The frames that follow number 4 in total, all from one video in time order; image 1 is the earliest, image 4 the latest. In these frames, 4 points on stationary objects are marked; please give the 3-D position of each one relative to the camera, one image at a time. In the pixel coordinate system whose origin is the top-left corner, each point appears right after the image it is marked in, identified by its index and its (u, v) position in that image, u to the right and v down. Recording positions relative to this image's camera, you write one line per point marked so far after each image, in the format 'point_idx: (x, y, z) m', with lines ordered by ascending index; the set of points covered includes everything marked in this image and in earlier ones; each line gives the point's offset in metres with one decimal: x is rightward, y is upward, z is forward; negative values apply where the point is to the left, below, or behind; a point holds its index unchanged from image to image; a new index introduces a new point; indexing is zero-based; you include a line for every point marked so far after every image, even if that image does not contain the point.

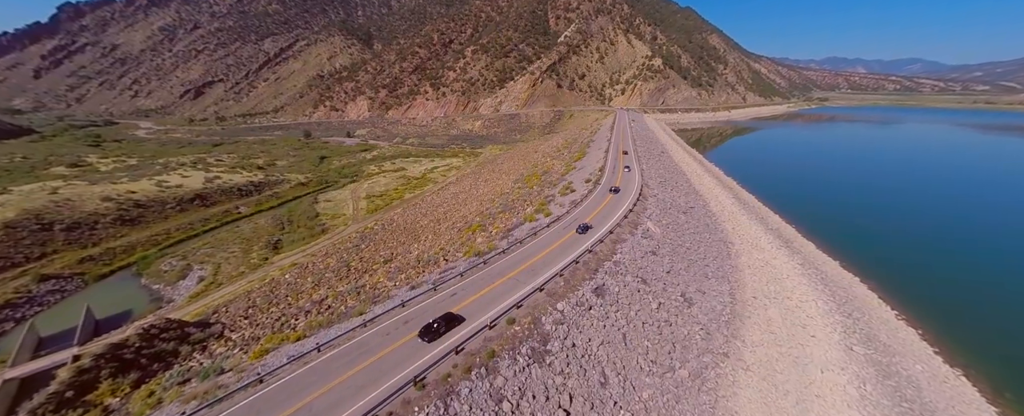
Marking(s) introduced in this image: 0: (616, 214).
0: (+5.7, -0.2, +16.5) m
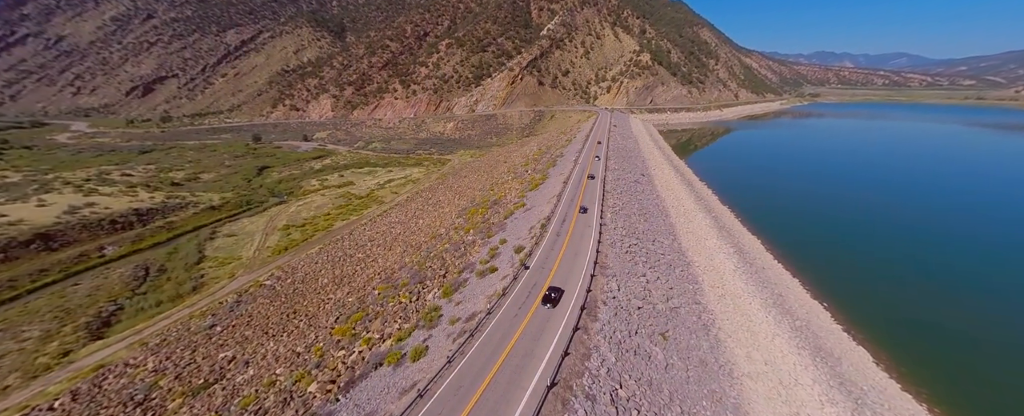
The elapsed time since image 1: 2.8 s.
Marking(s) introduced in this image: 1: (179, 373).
0: (+0.7, -4.5, +8.3) m
1: (-17.3, -8.5, +15.9) m
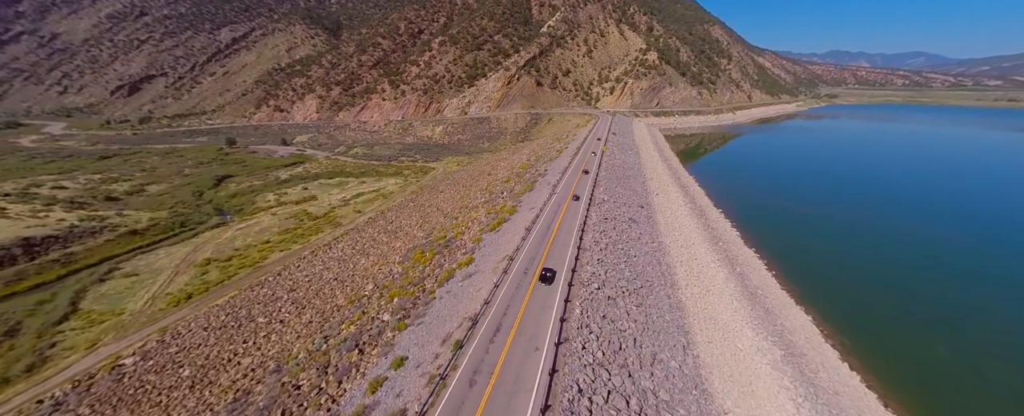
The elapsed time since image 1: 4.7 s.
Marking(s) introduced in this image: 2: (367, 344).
0: (-2.8, -7.9, +1.0) m
1: (-20.7, -11.8, +8.9) m
2: (-6.2, -5.8, +13.5) m
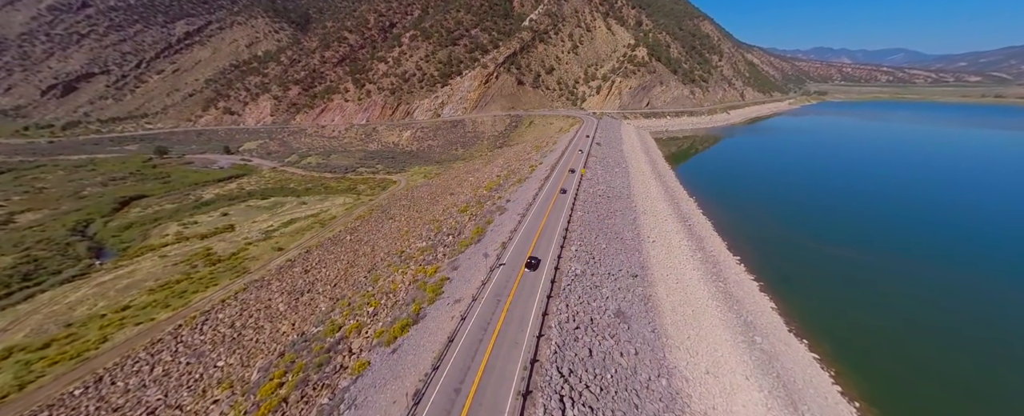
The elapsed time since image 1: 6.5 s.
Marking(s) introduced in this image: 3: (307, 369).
0: (-5.7, -12.3, -7.9) m
1: (-23.8, -16.4, -0.5) m
2: (-9.5, -10.1, +4.4) m
3: (-9.0, -7.2, +13.7) m
